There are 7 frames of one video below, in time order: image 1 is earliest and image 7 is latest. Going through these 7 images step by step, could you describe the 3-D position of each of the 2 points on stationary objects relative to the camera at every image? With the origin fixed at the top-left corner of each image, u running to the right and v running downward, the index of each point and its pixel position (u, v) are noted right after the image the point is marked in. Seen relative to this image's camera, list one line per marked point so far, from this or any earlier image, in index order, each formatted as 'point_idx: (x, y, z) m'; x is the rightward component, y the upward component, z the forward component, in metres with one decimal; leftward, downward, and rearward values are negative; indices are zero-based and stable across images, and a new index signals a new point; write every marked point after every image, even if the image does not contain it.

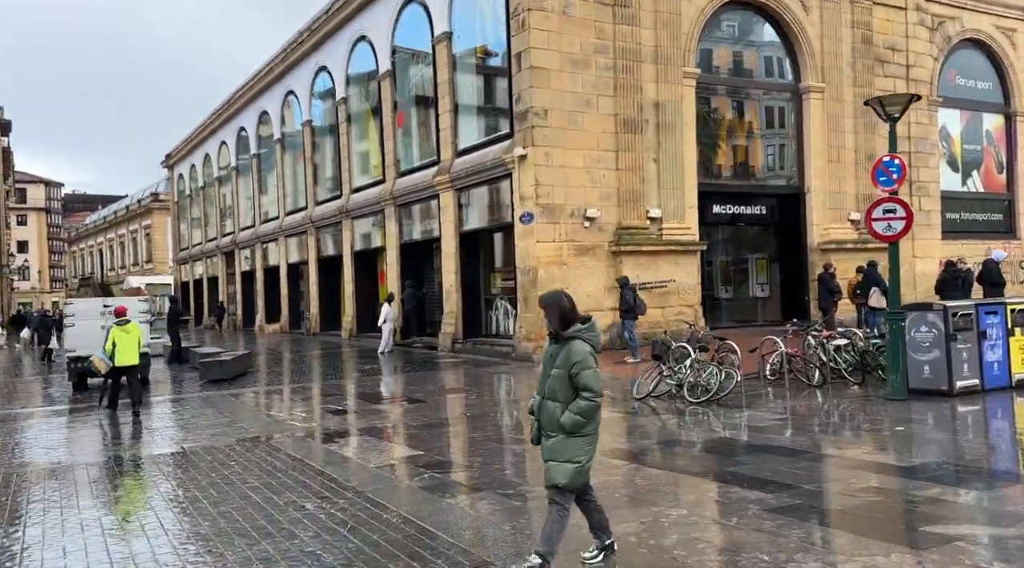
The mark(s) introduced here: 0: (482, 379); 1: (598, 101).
0: (-0.6, -1.8, +17.7) m
1: (+1.8, +3.9, +19.4) m
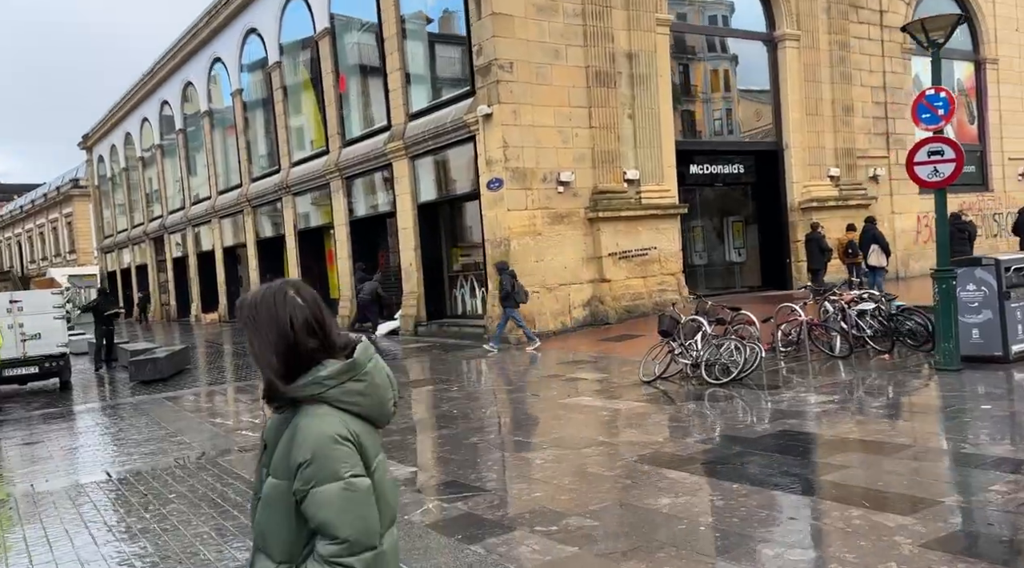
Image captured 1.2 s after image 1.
0: (-1.0, -1.4, +15.9) m
1: (+1.1, +4.4, +17.6) m
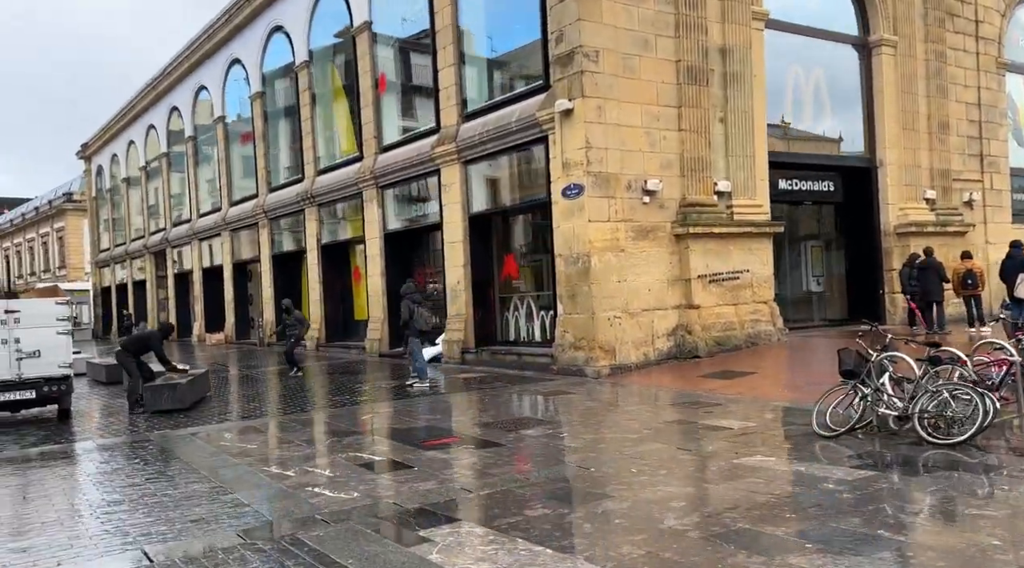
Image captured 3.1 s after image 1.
0: (+0.2, -1.7, +13.4) m
1: (+2.4, +4.0, +15.3) m
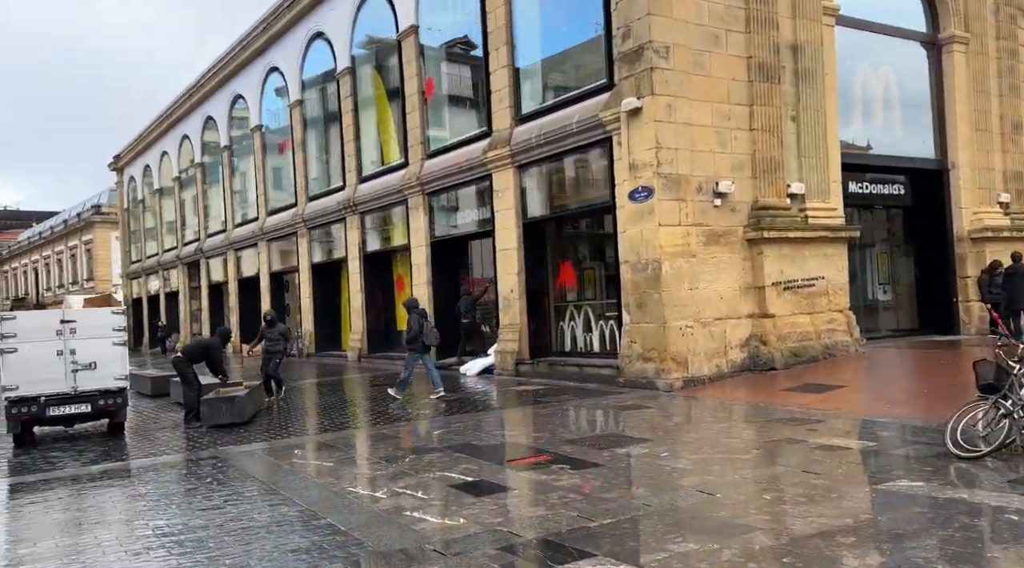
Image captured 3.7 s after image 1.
0: (+1.2, -1.8, +12.6) m
1: (+3.4, +3.9, +14.5) m
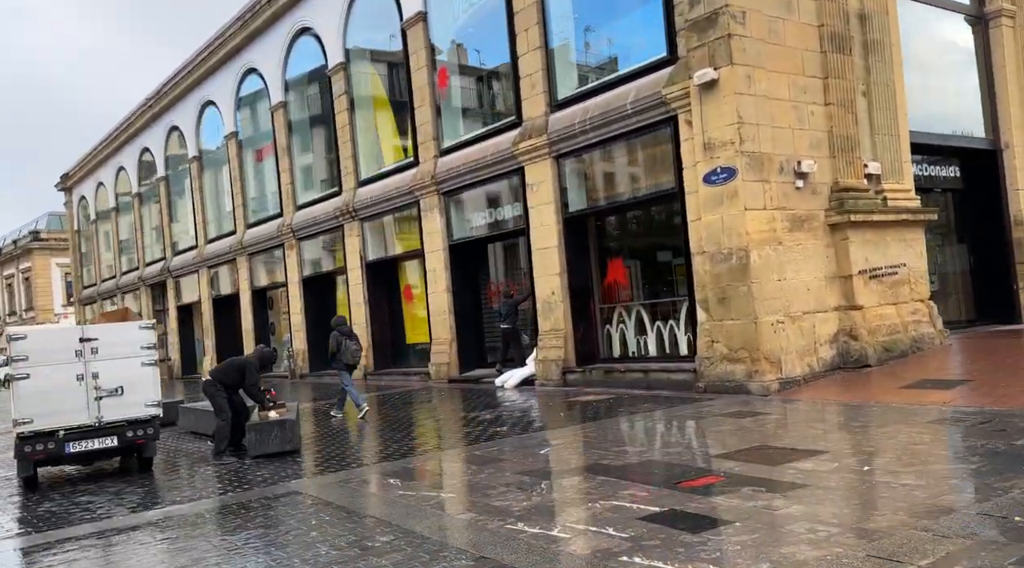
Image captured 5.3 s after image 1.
0: (+2.2, -1.7, +11.1) m
1: (+4.1, +4.0, +13.2) m
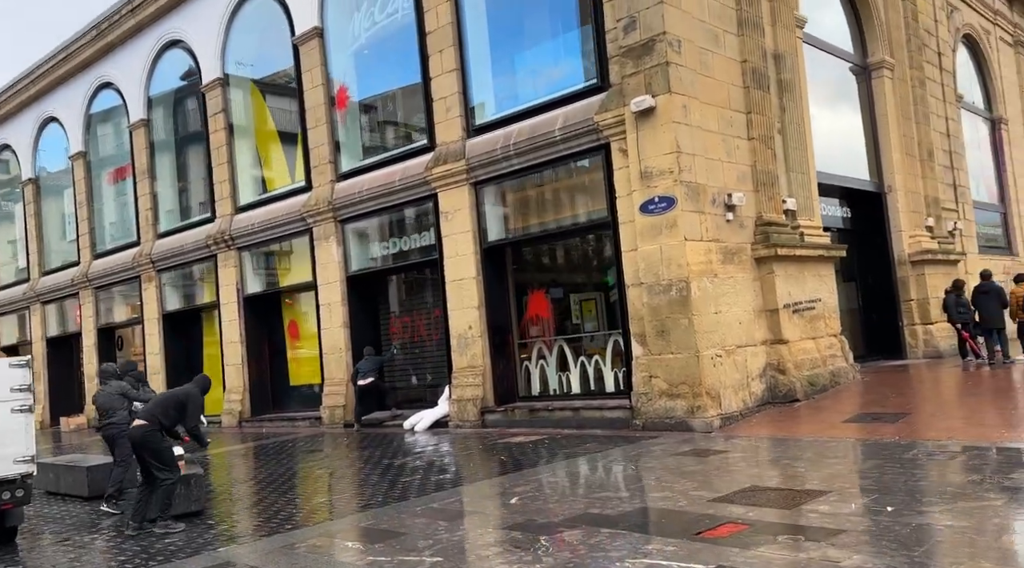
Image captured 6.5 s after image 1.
0: (+1.6, -2.1, +10.5) m
1: (+3.1, +3.5, +13.2) m
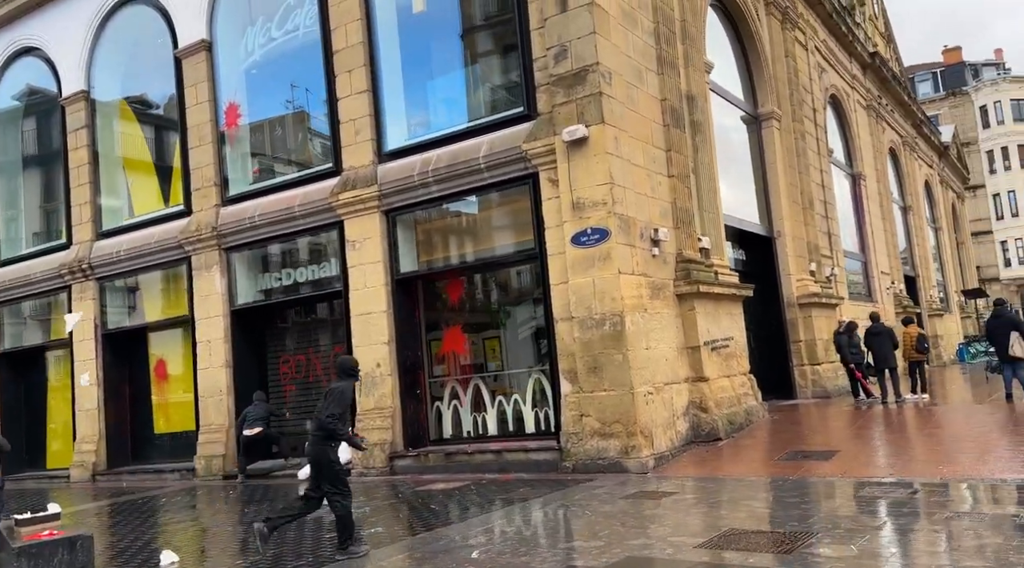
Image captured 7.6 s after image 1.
0: (+0.9, -2.4, +9.9) m
1: (+1.9, +3.0, +13.2) m
